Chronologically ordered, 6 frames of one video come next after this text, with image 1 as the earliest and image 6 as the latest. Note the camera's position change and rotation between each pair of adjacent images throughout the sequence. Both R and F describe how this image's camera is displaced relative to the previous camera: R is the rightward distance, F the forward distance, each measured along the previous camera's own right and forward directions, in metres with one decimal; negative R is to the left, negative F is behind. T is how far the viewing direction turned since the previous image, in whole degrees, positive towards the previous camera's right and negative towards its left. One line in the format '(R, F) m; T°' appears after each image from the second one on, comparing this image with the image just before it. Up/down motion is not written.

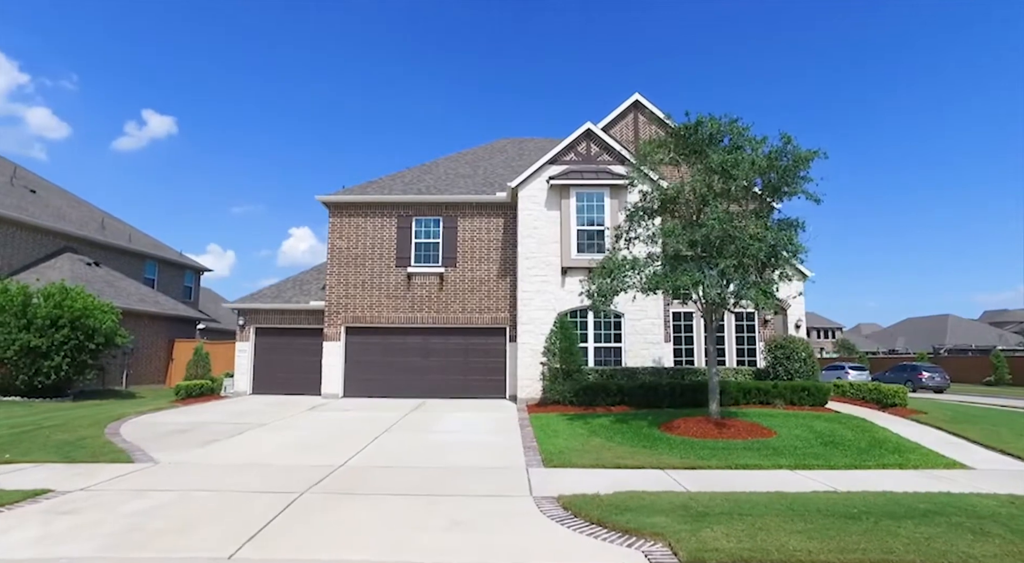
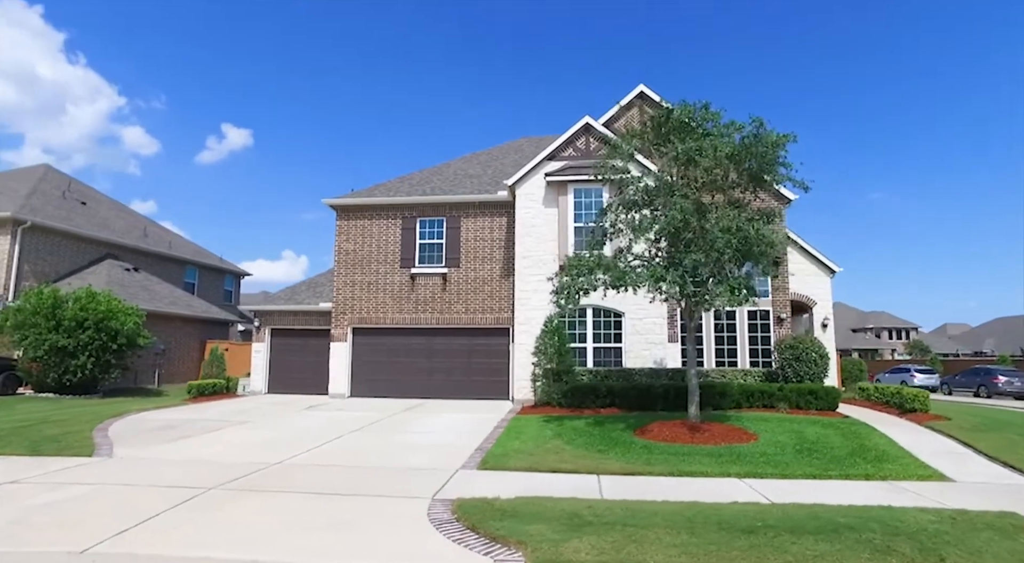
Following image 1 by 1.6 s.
(+2.0, +0.4) m; -6°
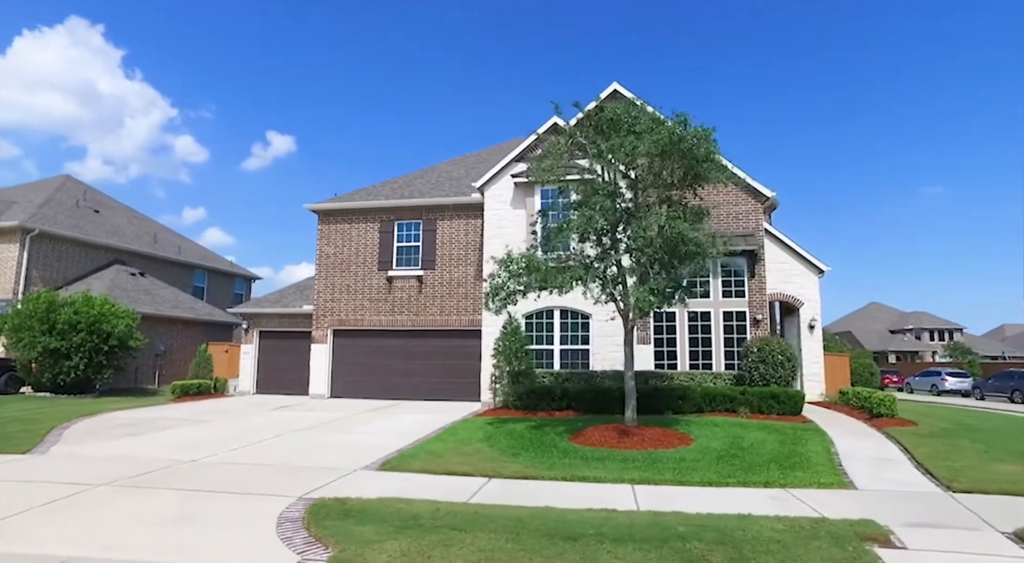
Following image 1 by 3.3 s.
(+2.2, +0.1) m; -4°
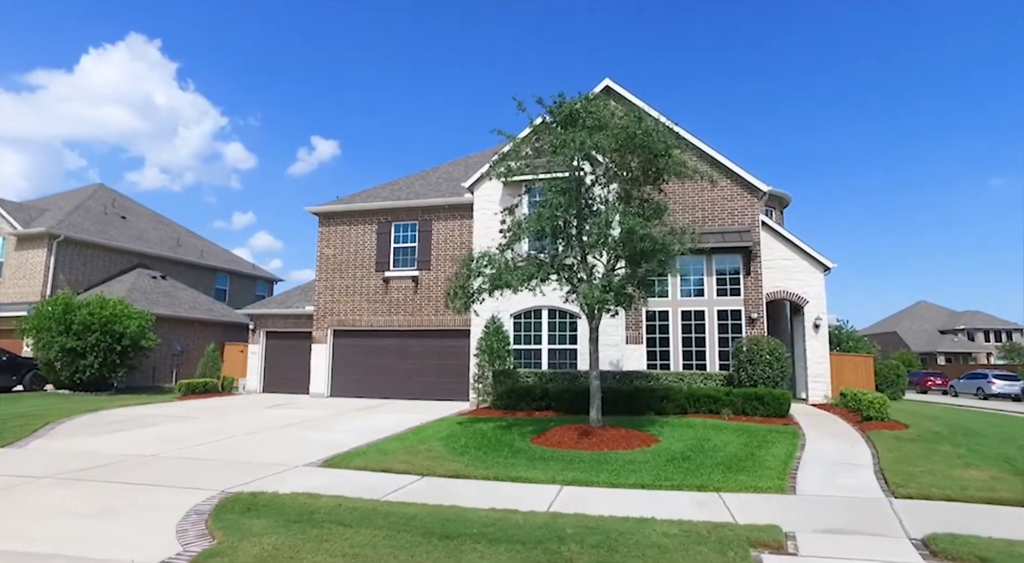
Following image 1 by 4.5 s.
(+1.6, +0.1) m; -4°
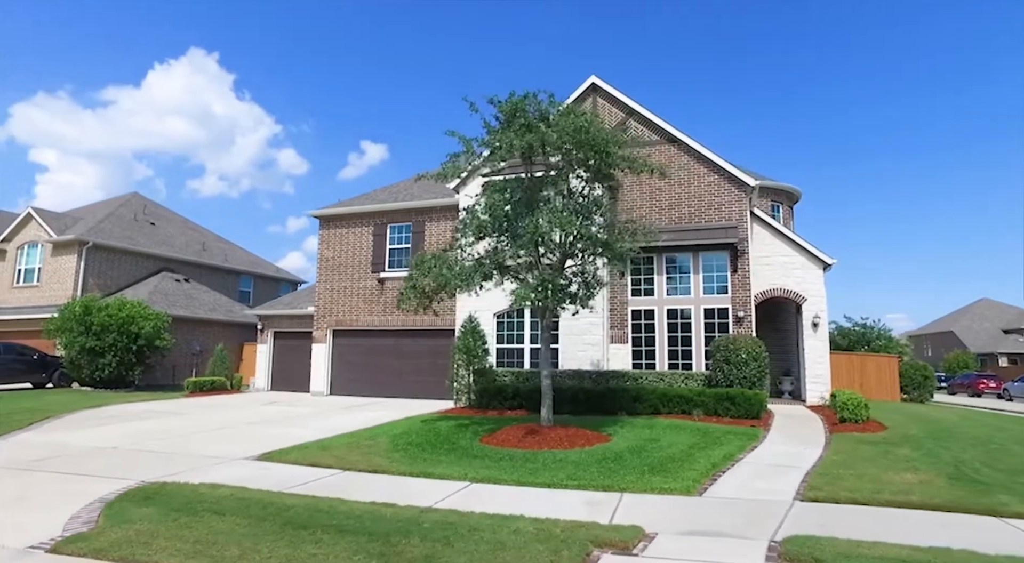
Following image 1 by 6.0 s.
(+1.9, 0.0) m; -5°
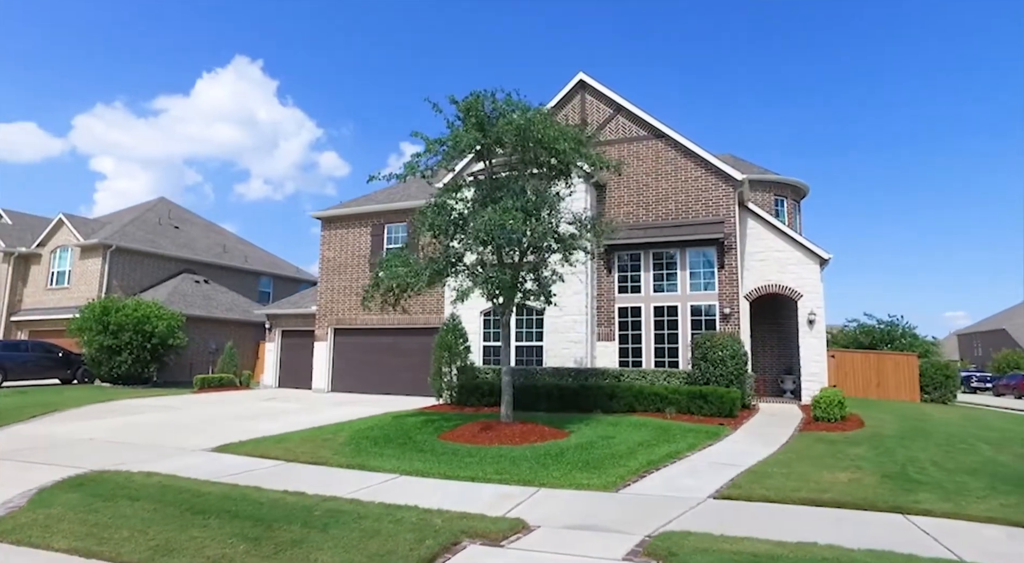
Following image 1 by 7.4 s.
(+1.6, -0.1) m; -4°
